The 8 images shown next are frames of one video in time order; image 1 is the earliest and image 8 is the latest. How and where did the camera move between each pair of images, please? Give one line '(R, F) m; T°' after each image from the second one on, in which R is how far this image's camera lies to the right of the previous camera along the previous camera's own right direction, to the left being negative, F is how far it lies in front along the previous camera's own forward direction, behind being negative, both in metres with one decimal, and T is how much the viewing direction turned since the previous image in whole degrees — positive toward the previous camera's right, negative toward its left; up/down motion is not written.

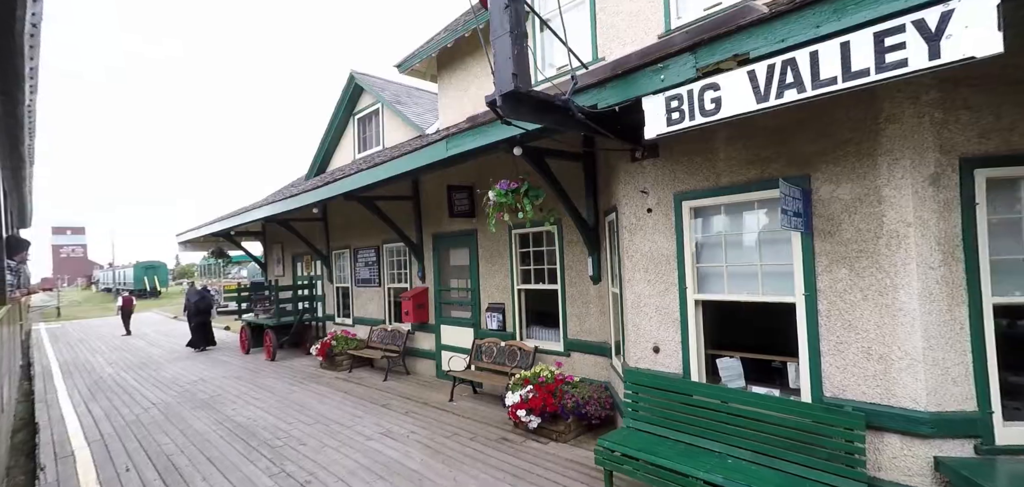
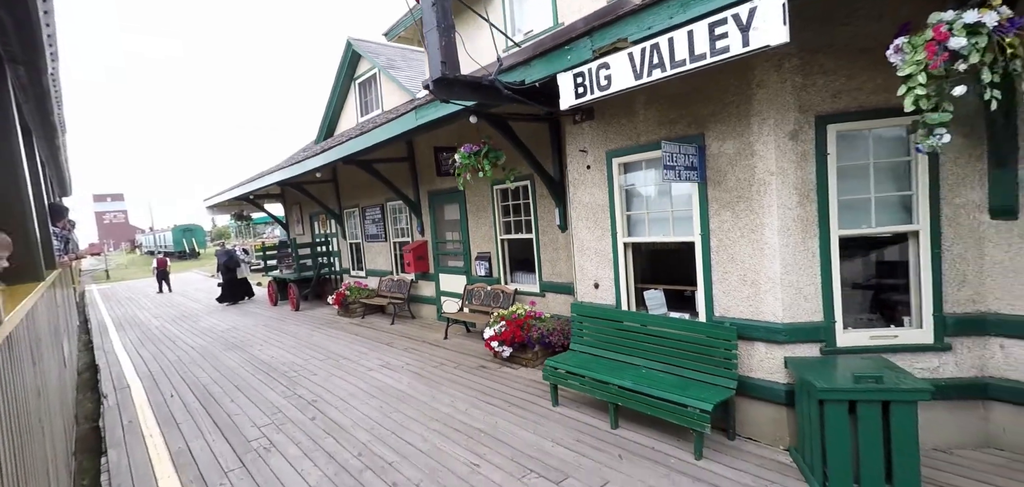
(+0.6, -0.7) m; -3°
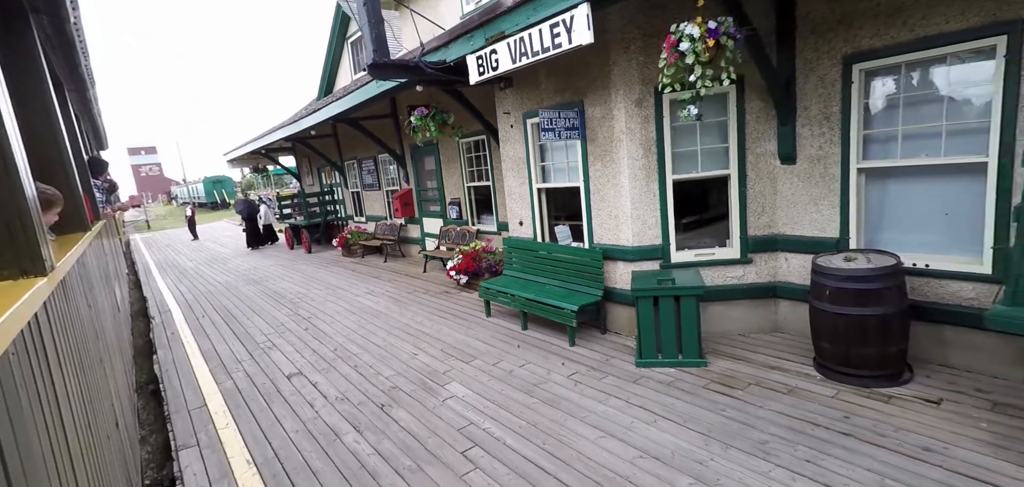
(+1.0, -1.1) m; -3°
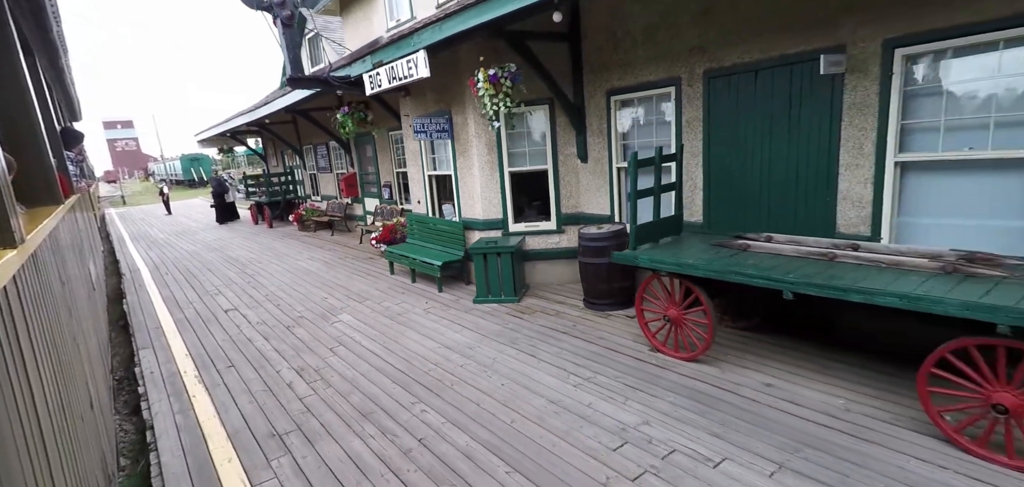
(+1.3, -1.7) m; +2°
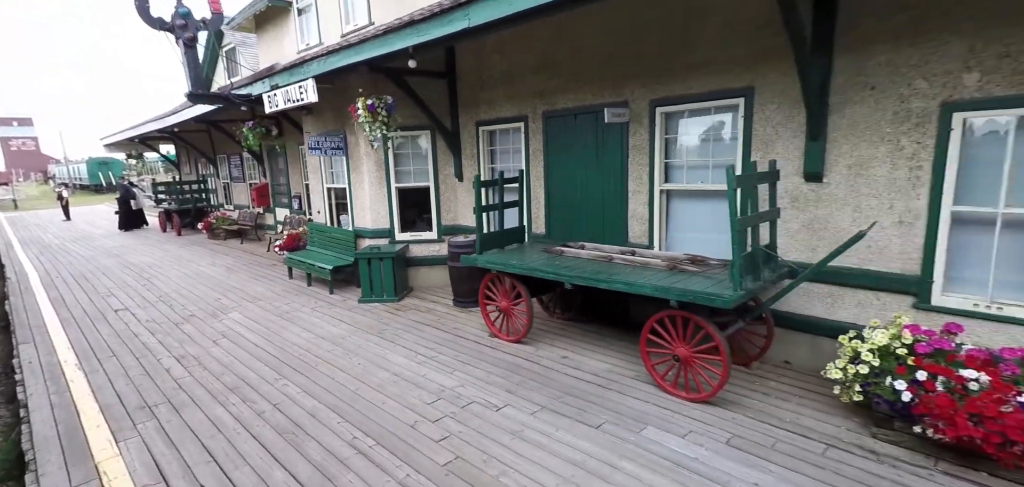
(+0.7, -0.9) m; +7°
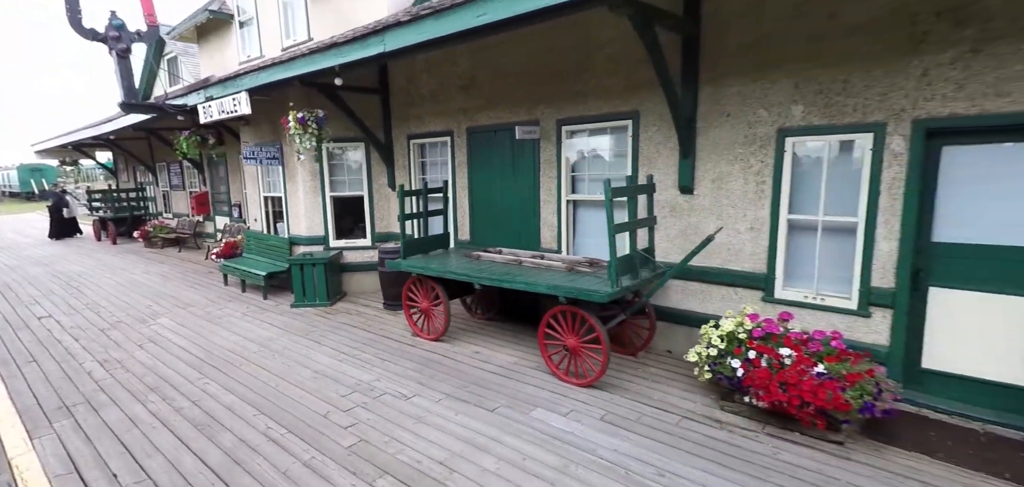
(+0.4, -0.4) m; +5°
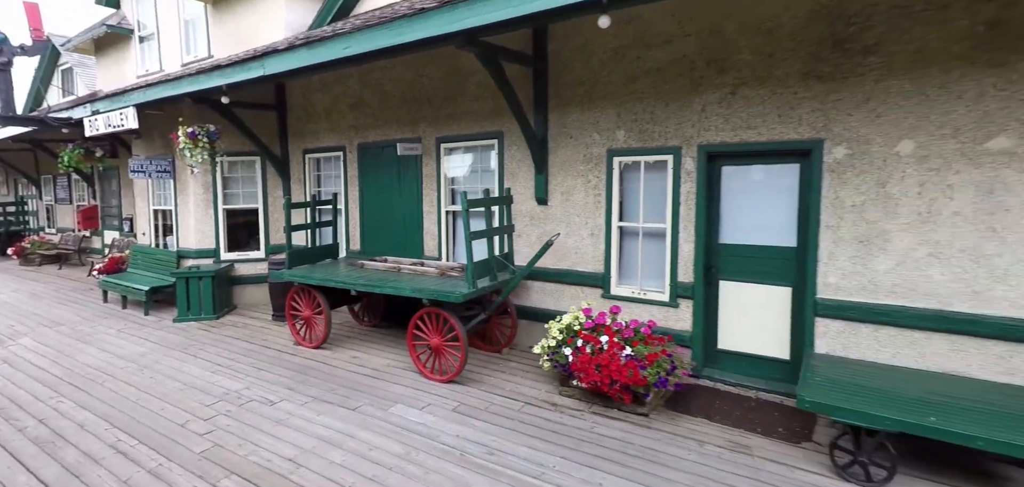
(+0.5, -0.4) m; +7°
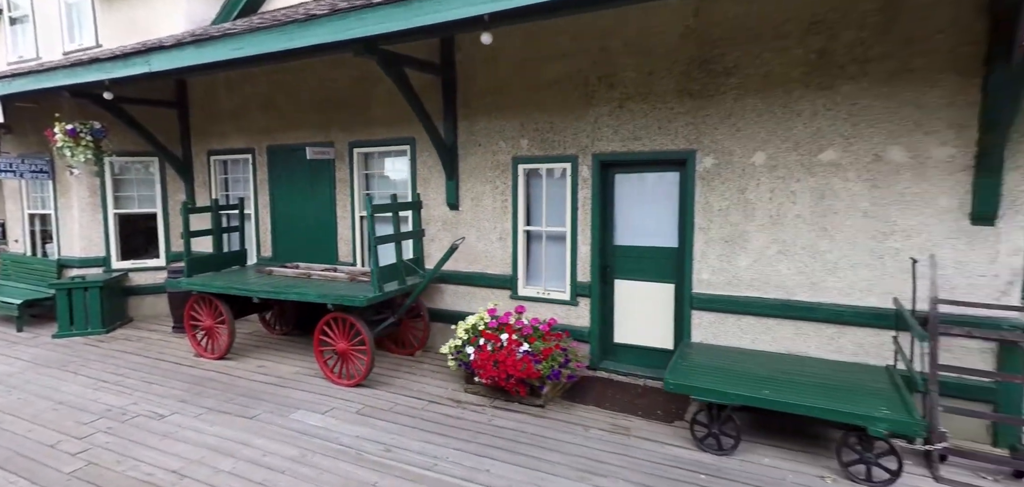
(+0.2, -0.2) m; +8°
